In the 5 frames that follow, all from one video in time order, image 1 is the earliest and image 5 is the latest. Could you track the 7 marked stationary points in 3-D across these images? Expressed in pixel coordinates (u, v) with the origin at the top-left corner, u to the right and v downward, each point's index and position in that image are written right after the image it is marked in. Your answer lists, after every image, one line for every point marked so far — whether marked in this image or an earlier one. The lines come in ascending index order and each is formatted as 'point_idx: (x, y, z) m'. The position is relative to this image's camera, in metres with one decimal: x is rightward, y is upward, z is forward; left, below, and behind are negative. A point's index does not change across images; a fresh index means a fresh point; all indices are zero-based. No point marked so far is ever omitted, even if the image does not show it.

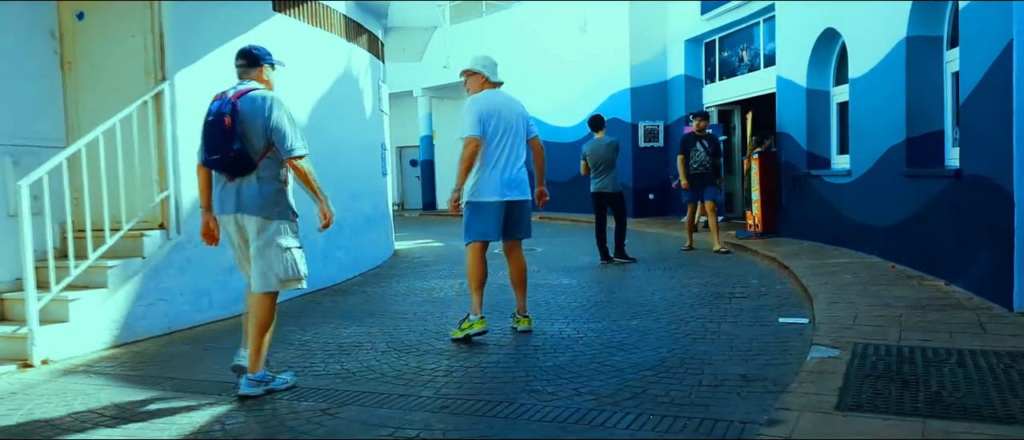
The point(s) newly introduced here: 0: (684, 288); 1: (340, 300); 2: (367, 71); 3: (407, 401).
0: (+1.5, -0.6, +7.4) m
1: (-1.6, -0.7, +7.9) m
2: (-1.7, +1.7, +10.3) m
3: (-0.5, -0.9, +4.1) m
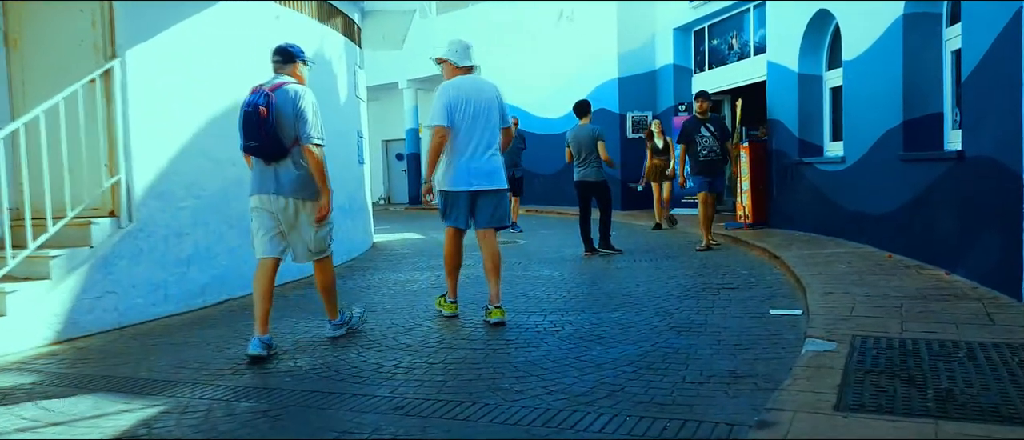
0: (+1.3, -0.5, +7.0) m
1: (-1.8, -0.6, +7.5) m
2: (-1.9, +1.8, +9.9) m
3: (-0.7, -0.8, +3.7) m
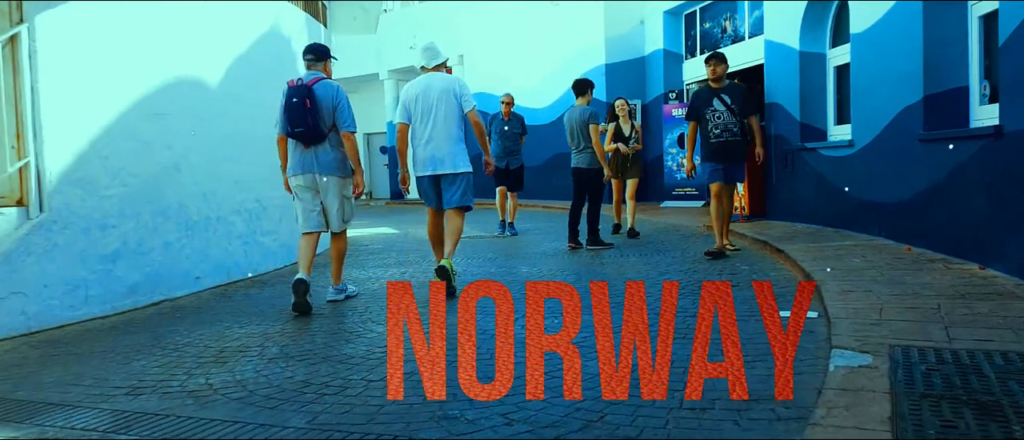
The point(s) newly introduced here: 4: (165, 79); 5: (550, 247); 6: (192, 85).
0: (+1.1, -0.4, +6.2) m
1: (-2.0, -0.6, +6.6) m
2: (-2.2, +1.9, +9.0) m
3: (-0.8, -0.7, +2.9) m
4: (-2.6, +1.0, +6.4) m
5: (+0.4, -0.3, +9.1) m
6: (-2.5, +1.1, +6.8) m
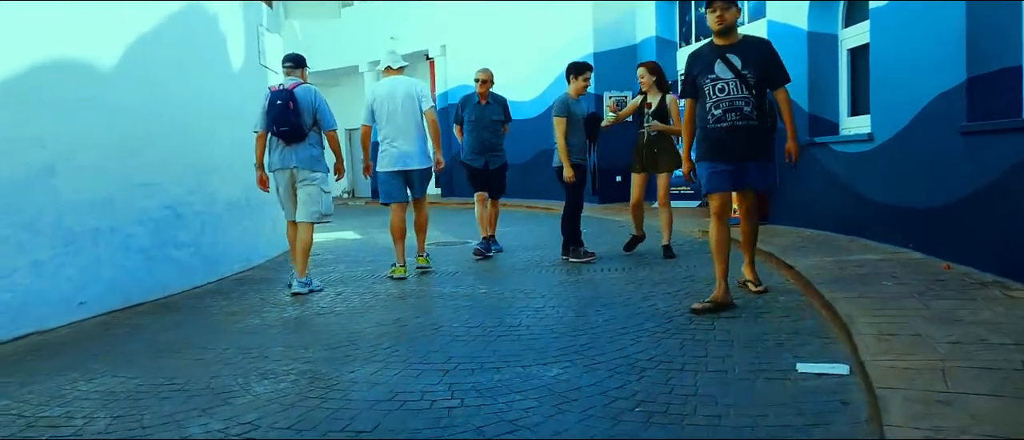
0: (+0.8, -0.5, +5.1) m
1: (-2.3, -0.6, +5.5) m
2: (-2.5, +1.9, +7.8) m
3: (-1.1, -0.8, +1.7) m
4: (-2.9, +1.0, +5.2) m
5: (+0.1, -0.3, +7.9) m
6: (-2.8, +1.0, +5.6) m
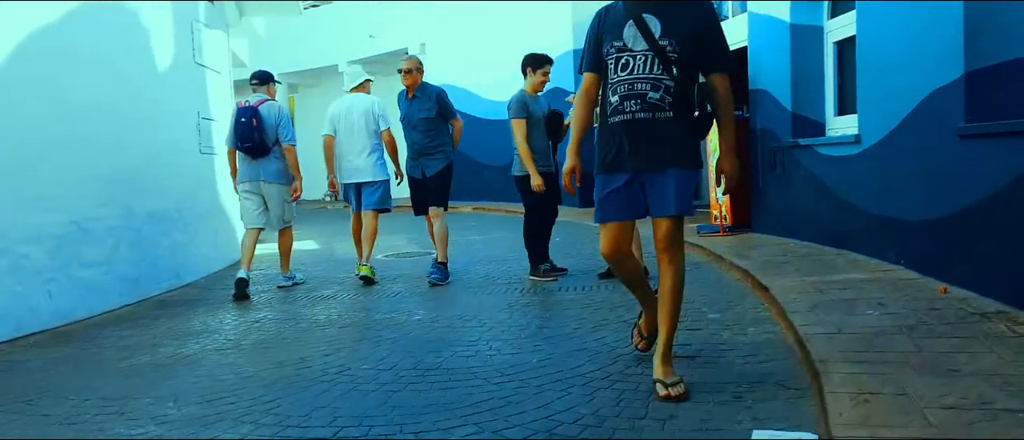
0: (+0.4, -0.6, +4.4) m
1: (-2.6, -0.8, +4.8) m
2: (-2.9, +1.7, +7.1) m
3: (-1.5, -0.9, +1.0) m
4: (-3.3, +0.8, +4.6) m
5: (-0.3, -0.4, +7.2) m
6: (-3.2, +0.8, +4.9) m
